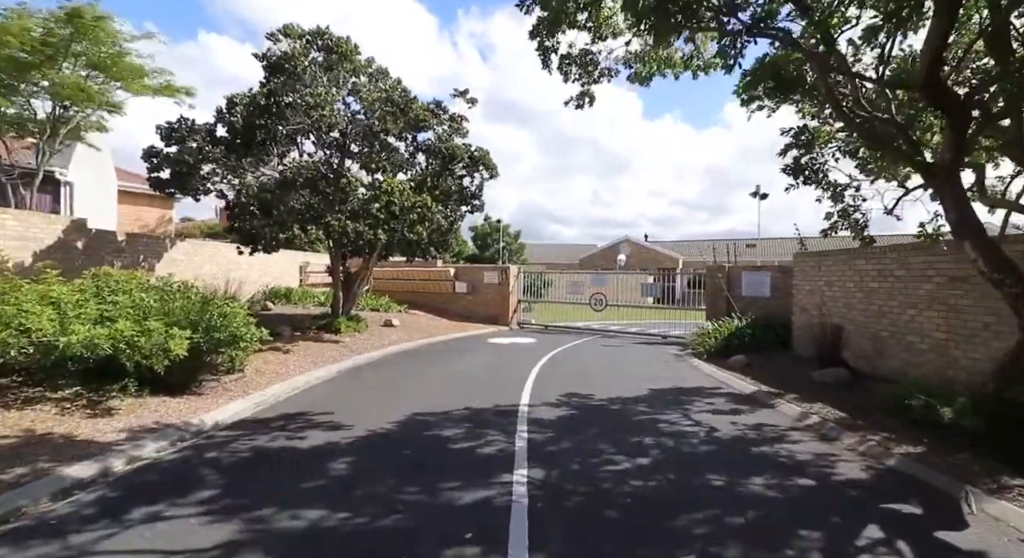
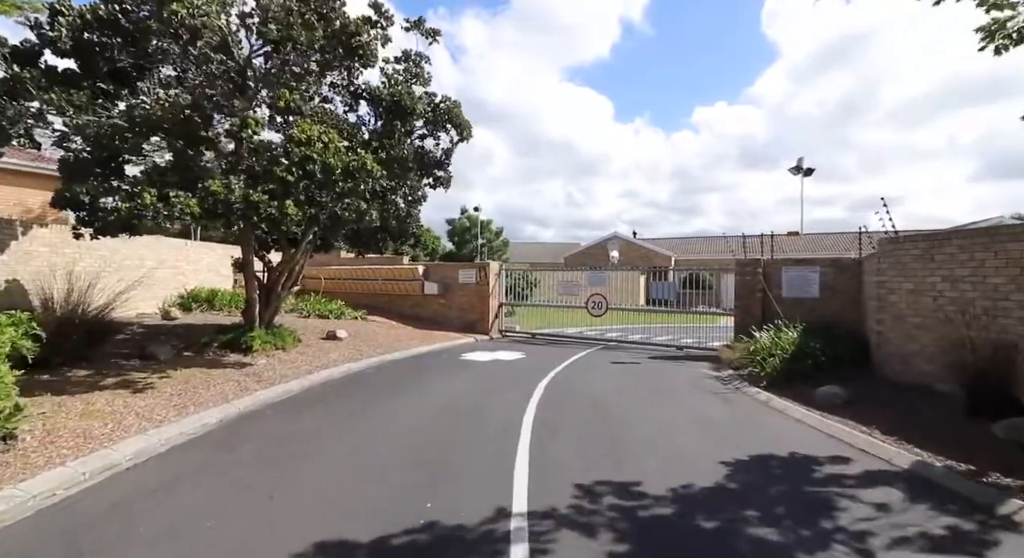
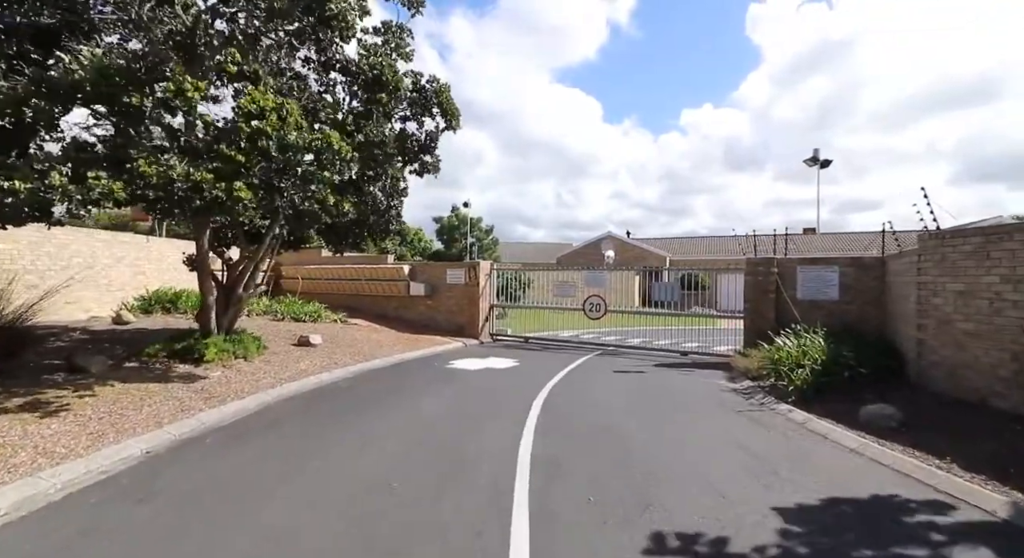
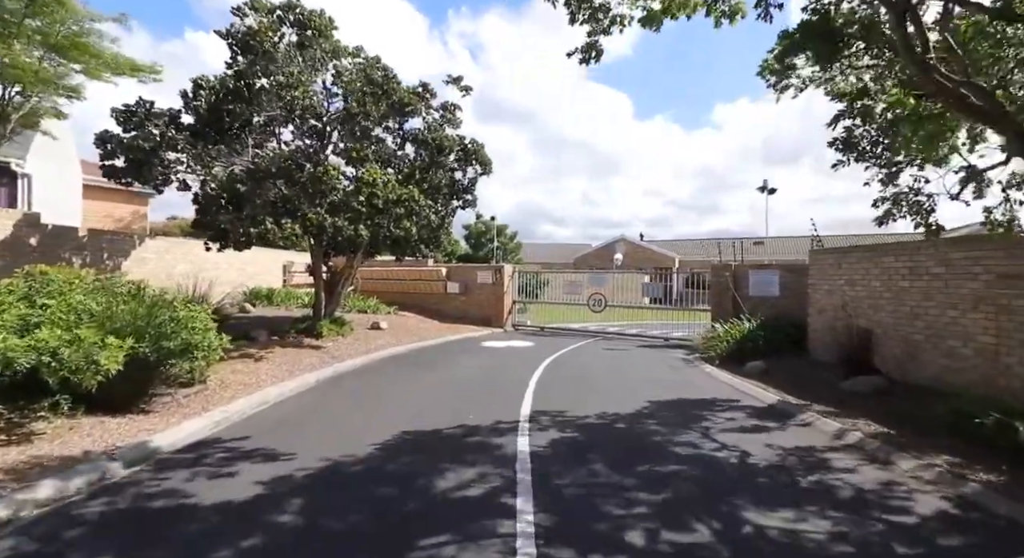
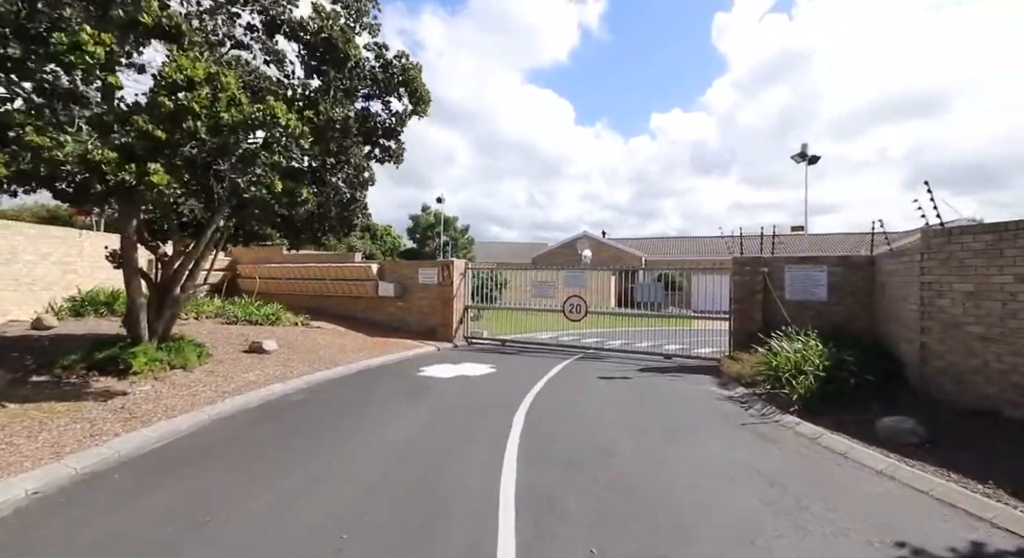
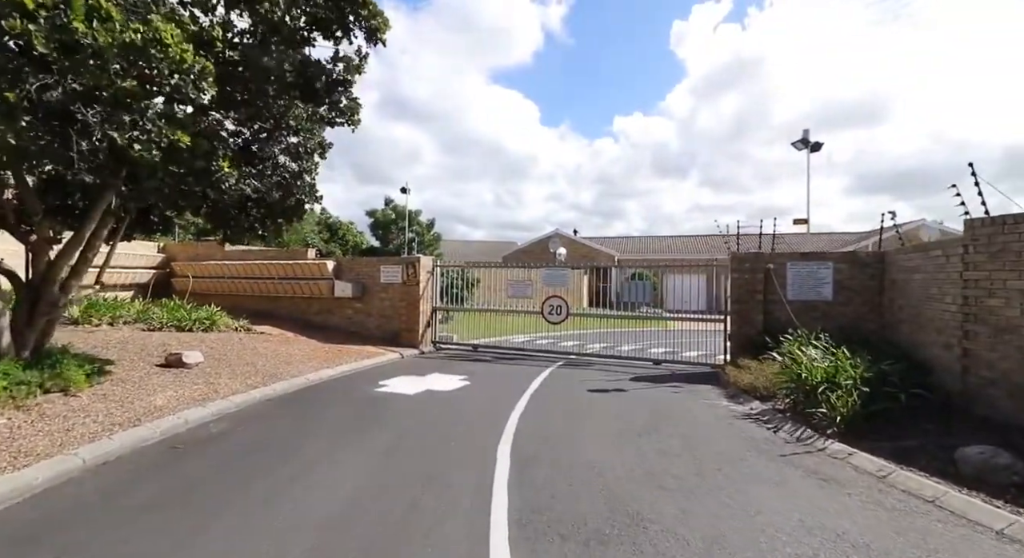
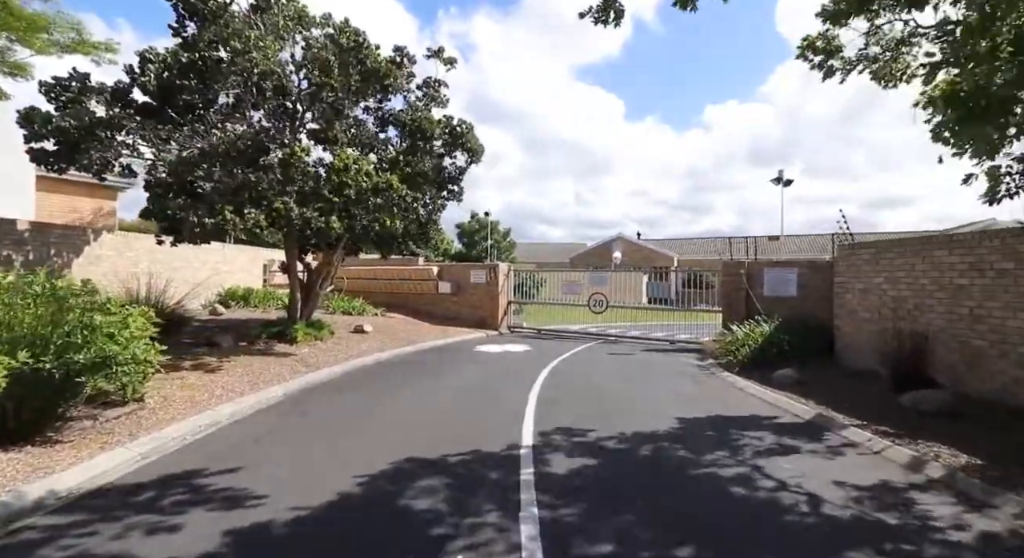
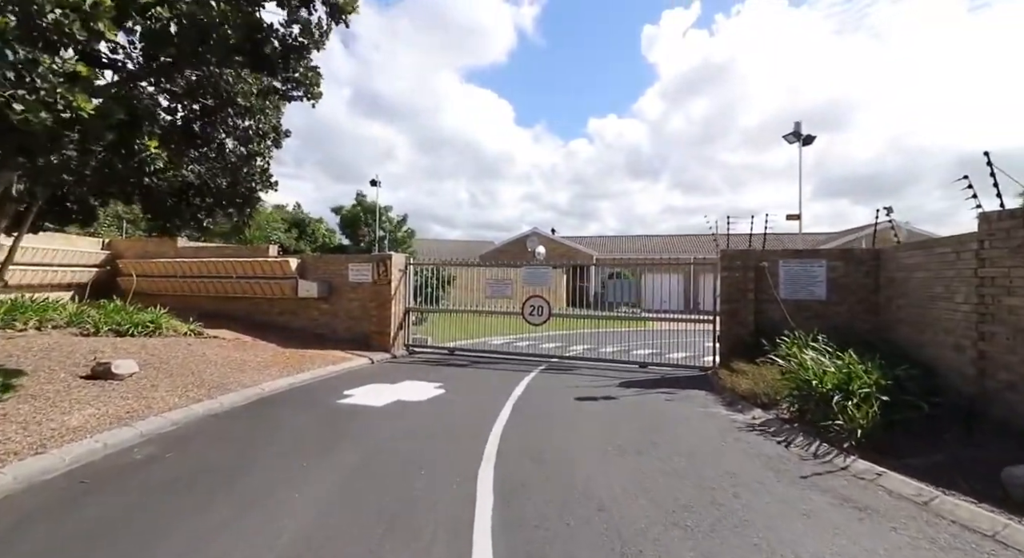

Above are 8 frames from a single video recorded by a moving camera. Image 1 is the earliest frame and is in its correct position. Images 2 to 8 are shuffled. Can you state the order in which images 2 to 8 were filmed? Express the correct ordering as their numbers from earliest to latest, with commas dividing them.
4, 7, 2, 3, 5, 6, 8
